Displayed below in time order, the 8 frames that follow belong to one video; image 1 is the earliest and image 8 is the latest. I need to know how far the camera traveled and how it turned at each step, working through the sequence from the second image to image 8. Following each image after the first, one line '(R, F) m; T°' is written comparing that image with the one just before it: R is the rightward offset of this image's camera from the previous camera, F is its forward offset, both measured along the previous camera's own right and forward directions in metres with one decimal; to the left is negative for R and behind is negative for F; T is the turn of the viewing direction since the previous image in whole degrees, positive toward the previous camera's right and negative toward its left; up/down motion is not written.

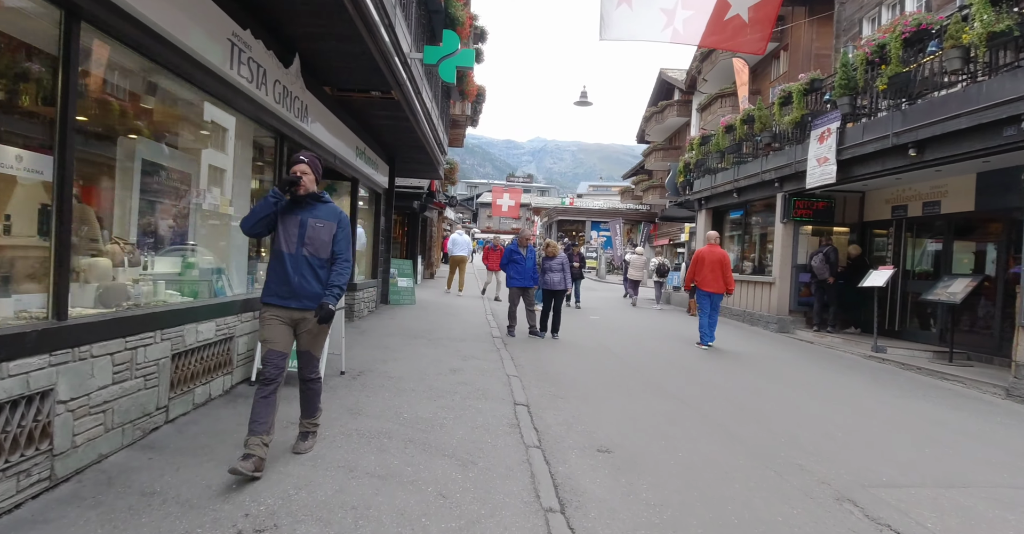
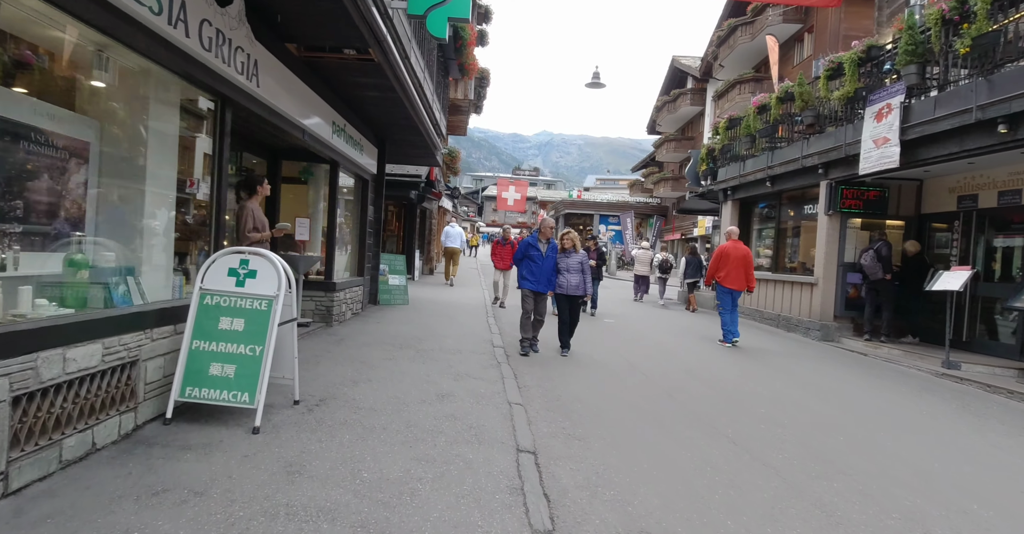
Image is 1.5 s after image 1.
(0.0, +1.5) m; -1°
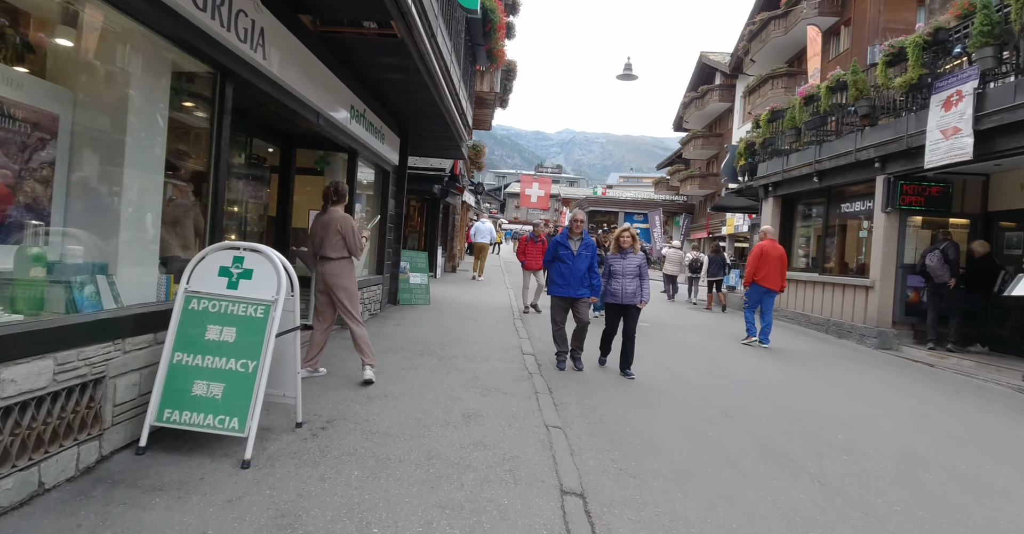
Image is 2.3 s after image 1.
(-0.1, +0.8) m; -2°
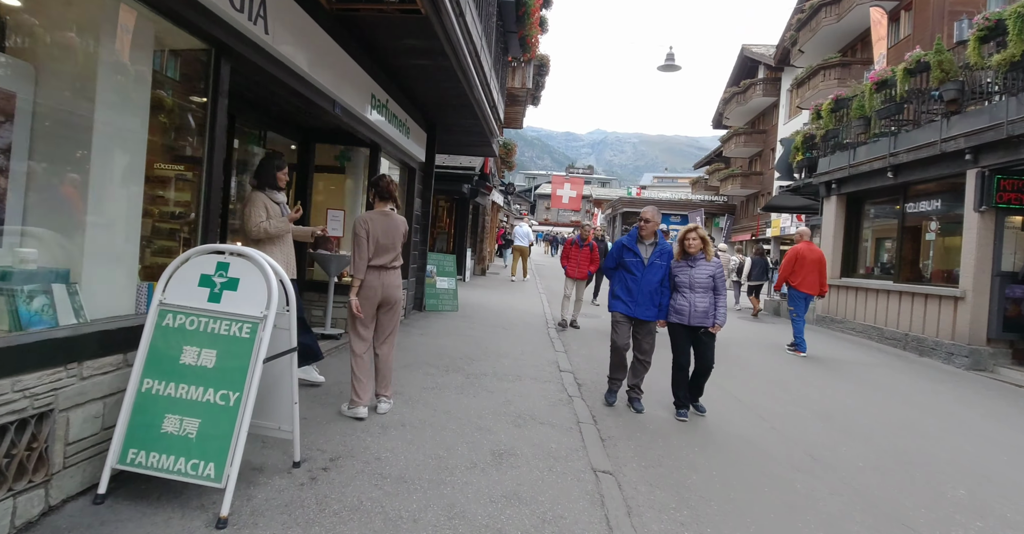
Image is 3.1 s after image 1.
(-0.1, +0.8) m; -3°
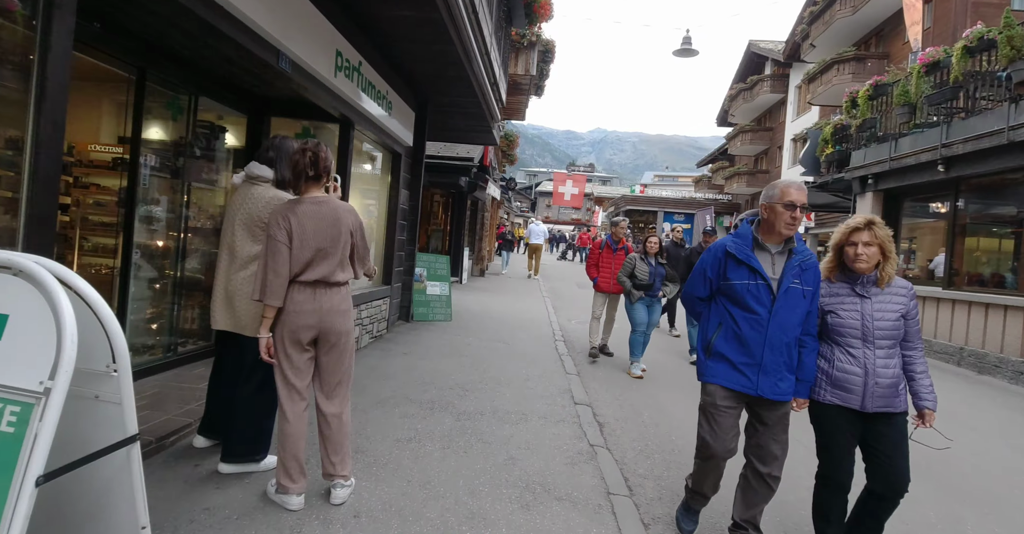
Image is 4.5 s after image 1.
(0.0, +1.5) m; 0°
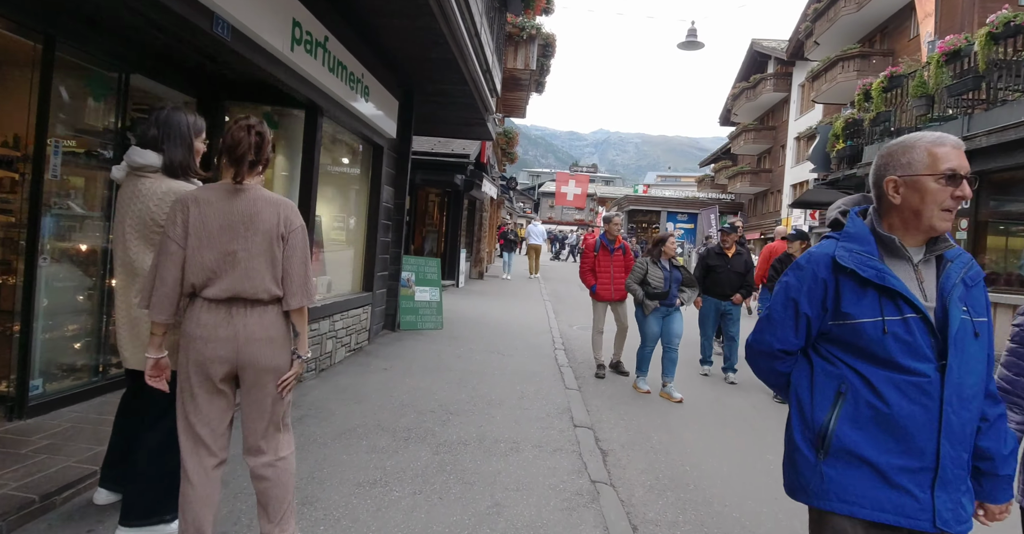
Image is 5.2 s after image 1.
(+0.1, +0.7) m; 0°
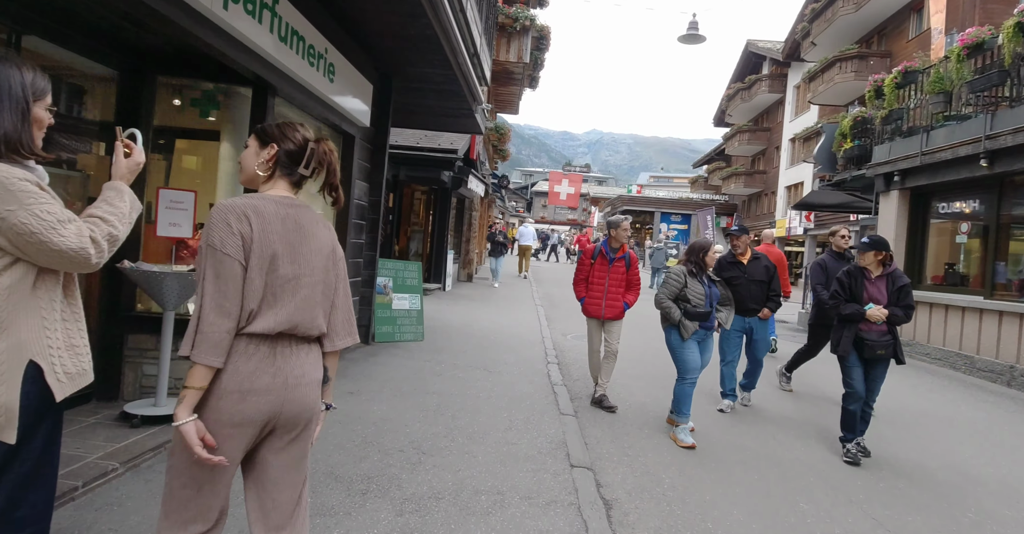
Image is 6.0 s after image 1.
(0.0, +0.8) m; +1°
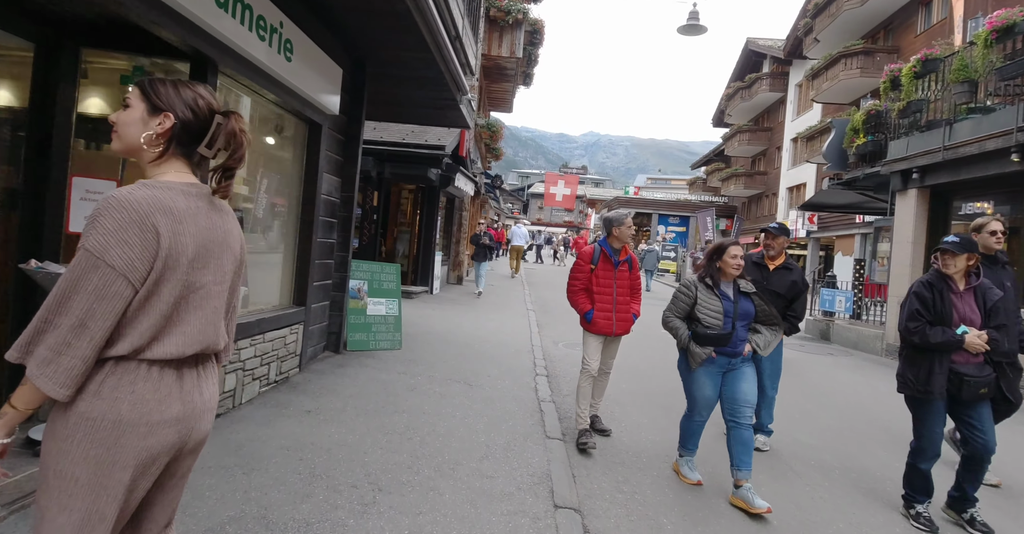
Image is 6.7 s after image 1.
(+0.1, +0.6) m; 0°
